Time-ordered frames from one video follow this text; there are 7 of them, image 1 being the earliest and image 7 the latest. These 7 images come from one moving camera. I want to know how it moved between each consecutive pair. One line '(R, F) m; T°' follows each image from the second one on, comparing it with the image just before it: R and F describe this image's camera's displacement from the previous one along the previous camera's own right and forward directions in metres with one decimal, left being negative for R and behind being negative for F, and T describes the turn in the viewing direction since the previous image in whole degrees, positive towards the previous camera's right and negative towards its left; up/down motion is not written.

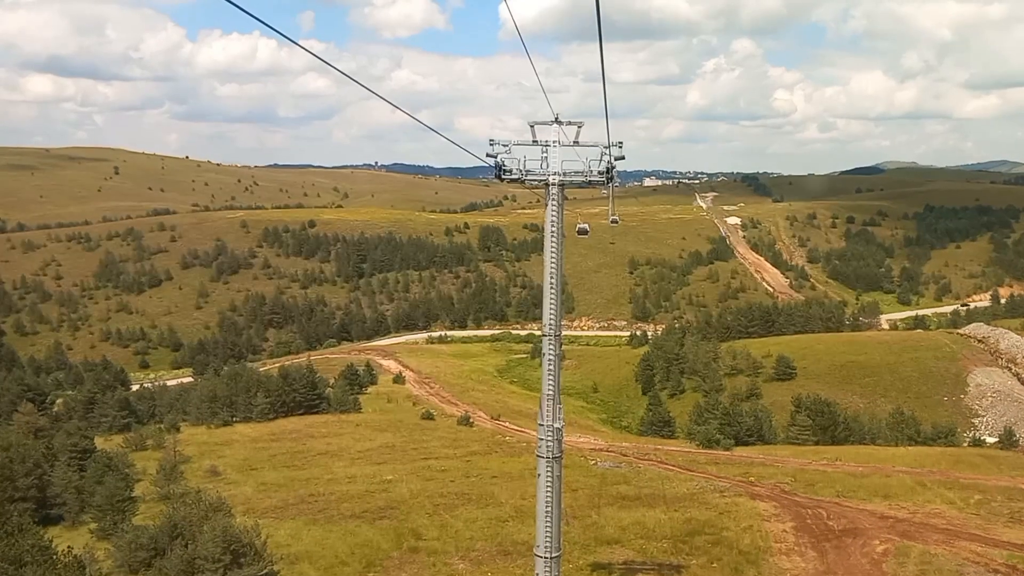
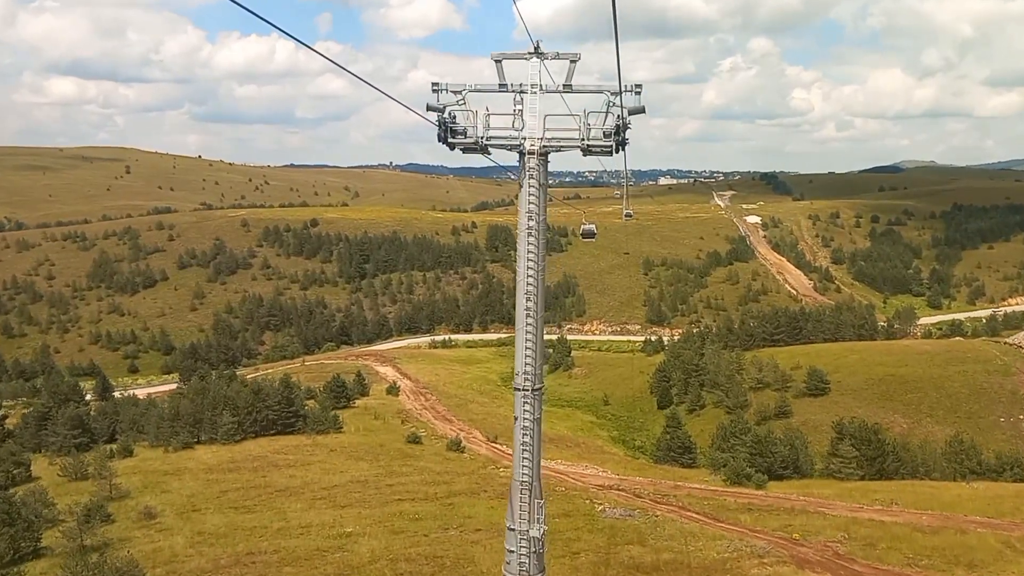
(+1.2, +8.1) m; -1°
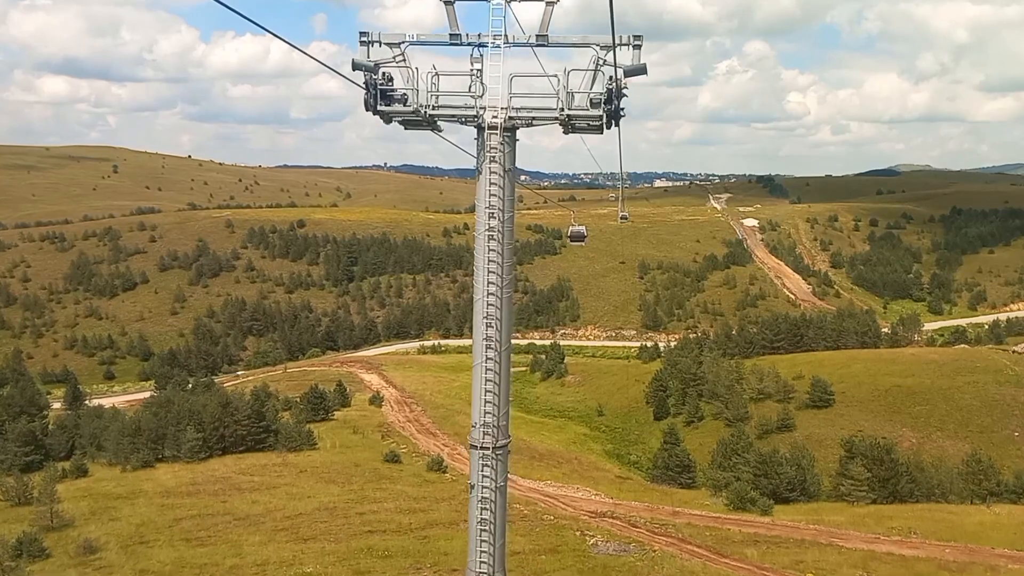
(+0.6, +4.2) m; 0°
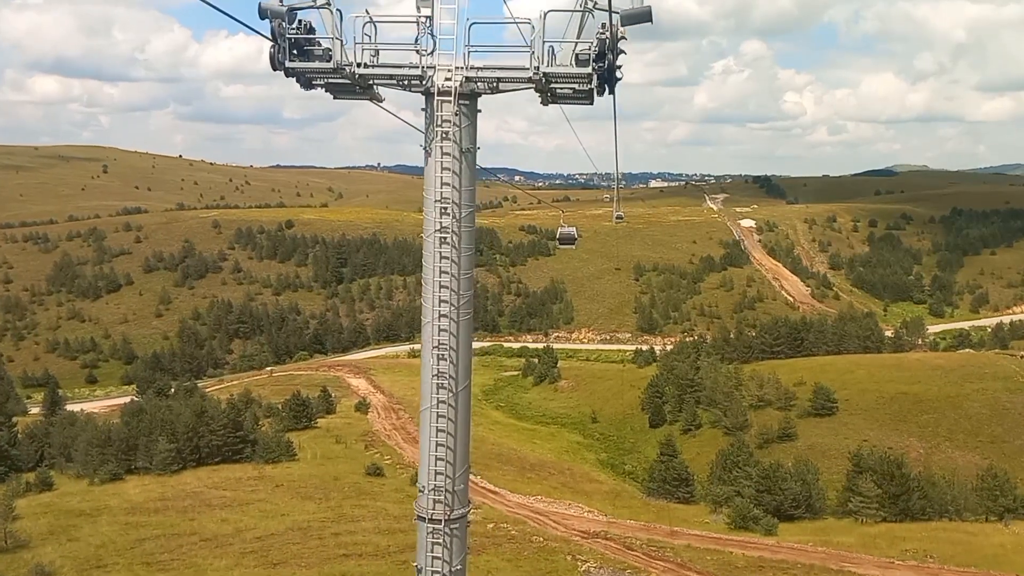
(+0.4, +3.0) m; 0°
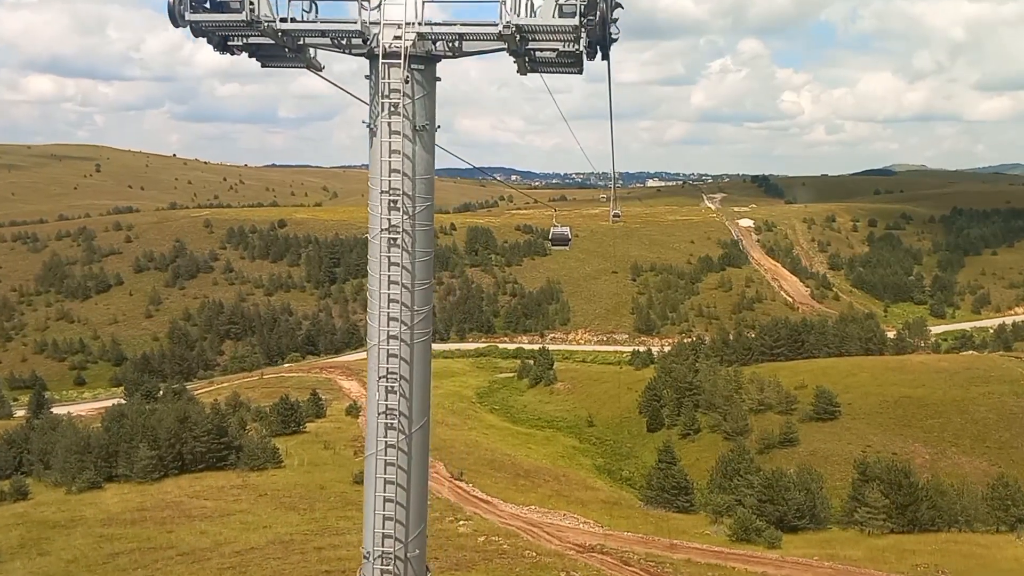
(+0.2, +1.9) m; 0°
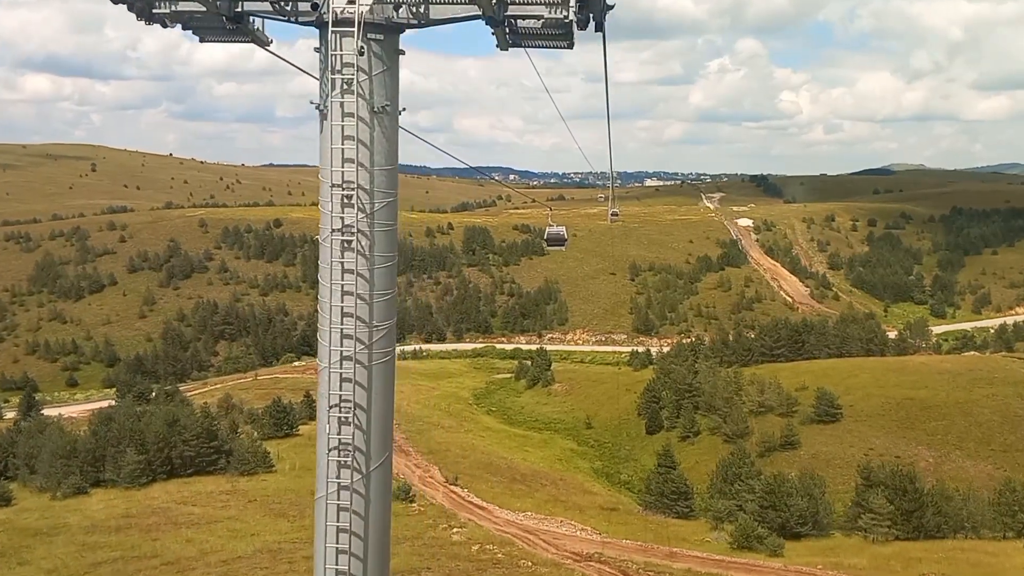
(+0.2, +1.2) m; 0°
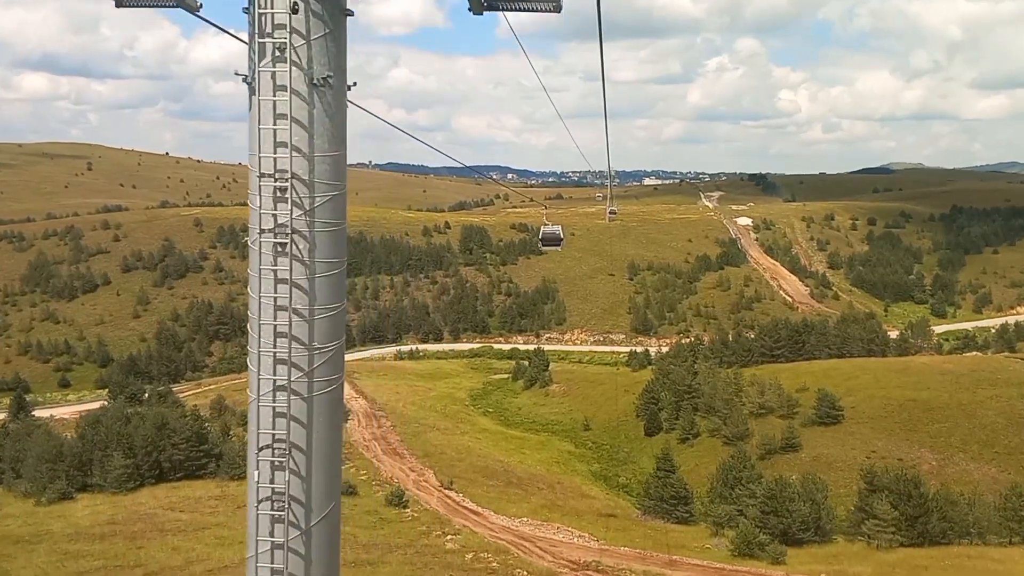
(+0.2, +1.2) m; 0°
